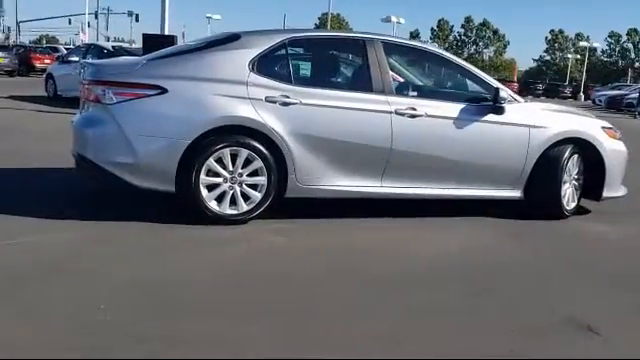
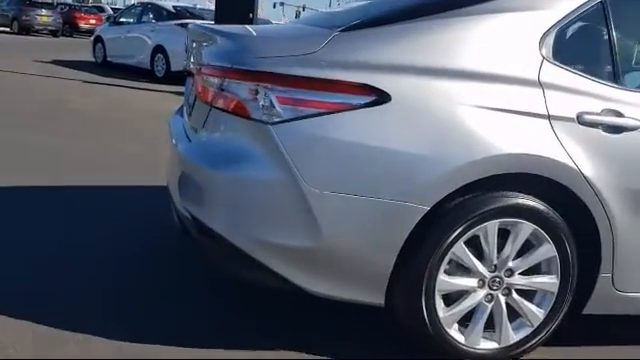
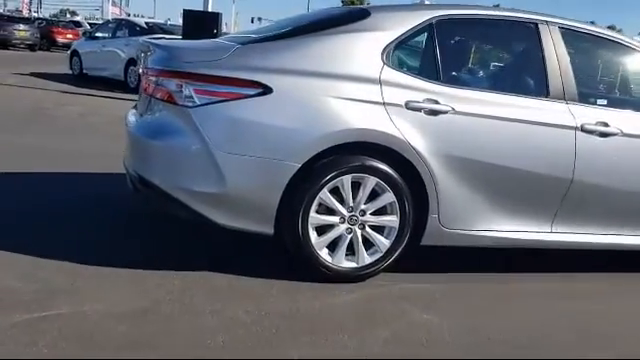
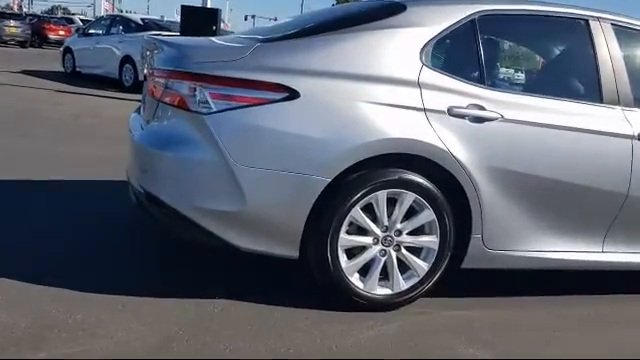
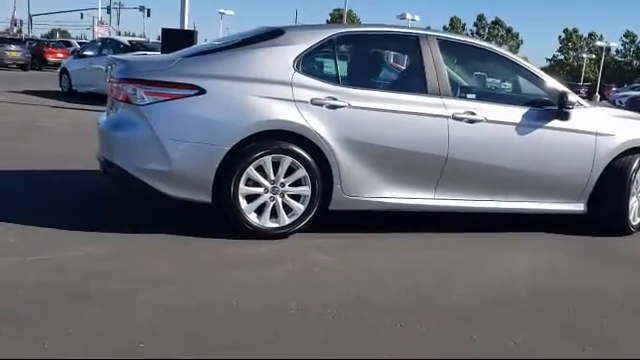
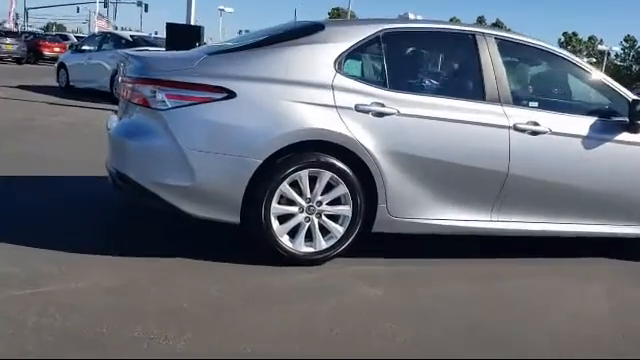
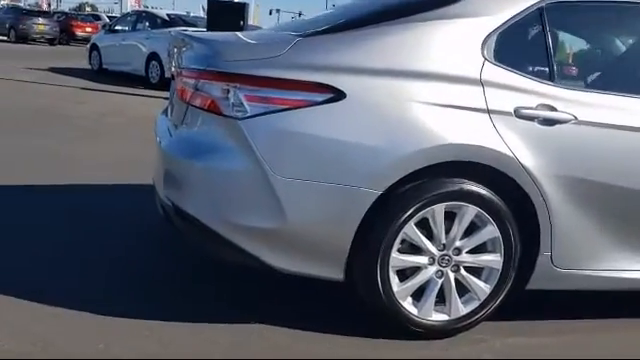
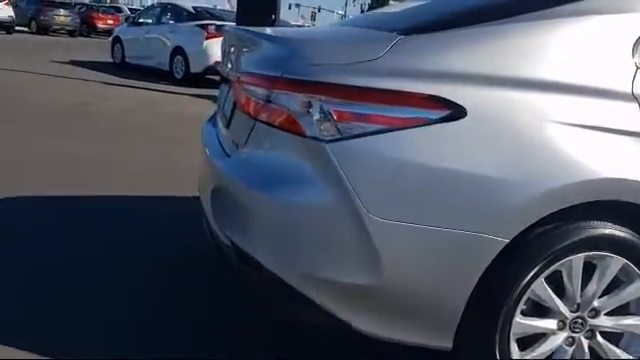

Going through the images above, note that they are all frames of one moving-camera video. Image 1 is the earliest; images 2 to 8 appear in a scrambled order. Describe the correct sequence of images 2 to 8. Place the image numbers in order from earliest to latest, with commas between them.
5, 6, 3, 4, 7, 2, 8
